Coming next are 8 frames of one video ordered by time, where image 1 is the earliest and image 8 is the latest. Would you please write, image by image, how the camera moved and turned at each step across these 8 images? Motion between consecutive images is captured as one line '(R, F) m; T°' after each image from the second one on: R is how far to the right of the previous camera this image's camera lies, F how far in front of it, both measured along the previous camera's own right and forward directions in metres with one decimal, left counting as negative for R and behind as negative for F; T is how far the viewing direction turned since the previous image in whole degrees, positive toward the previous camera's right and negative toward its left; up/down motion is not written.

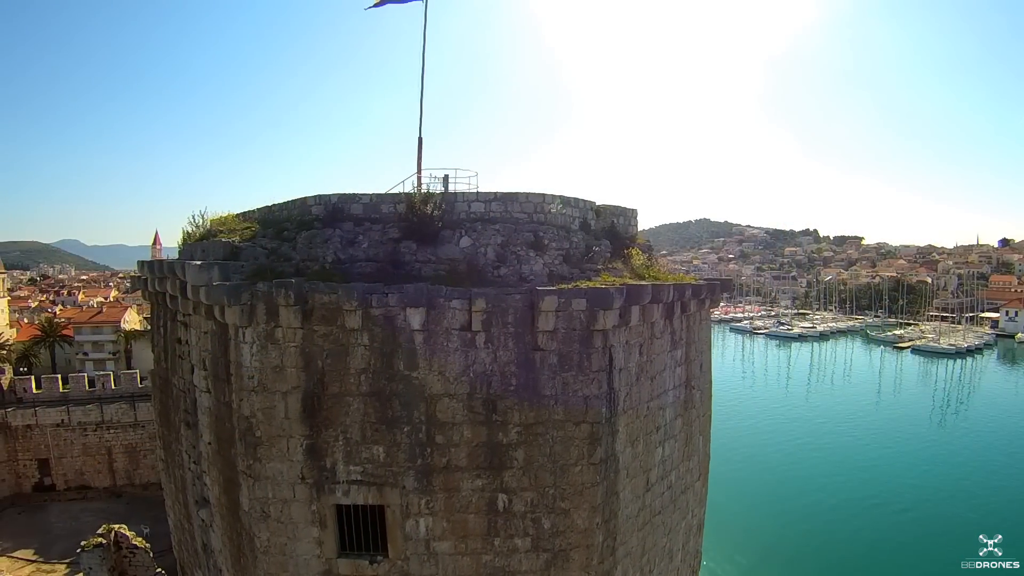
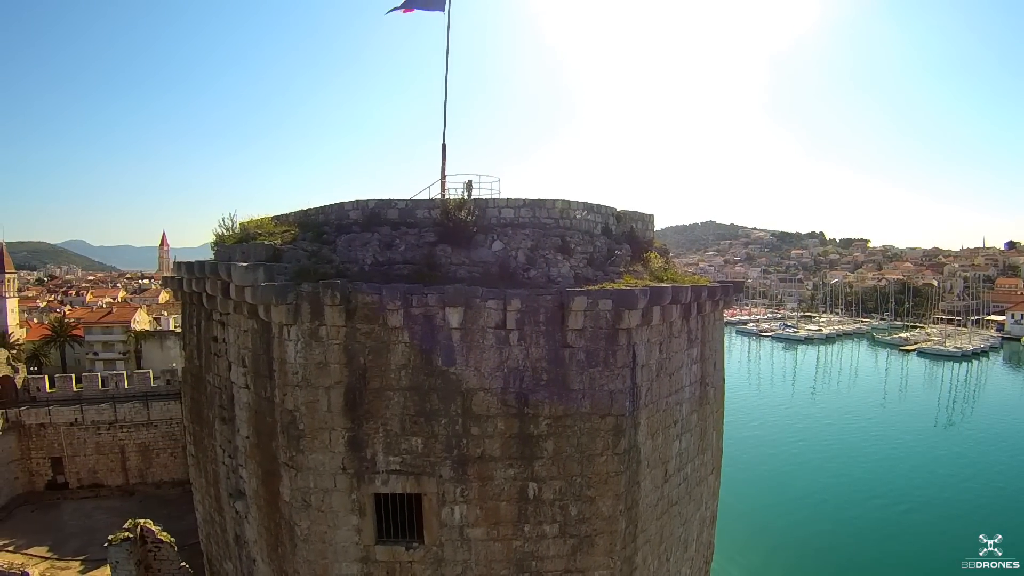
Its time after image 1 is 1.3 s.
(-0.2, -0.3) m; 0°
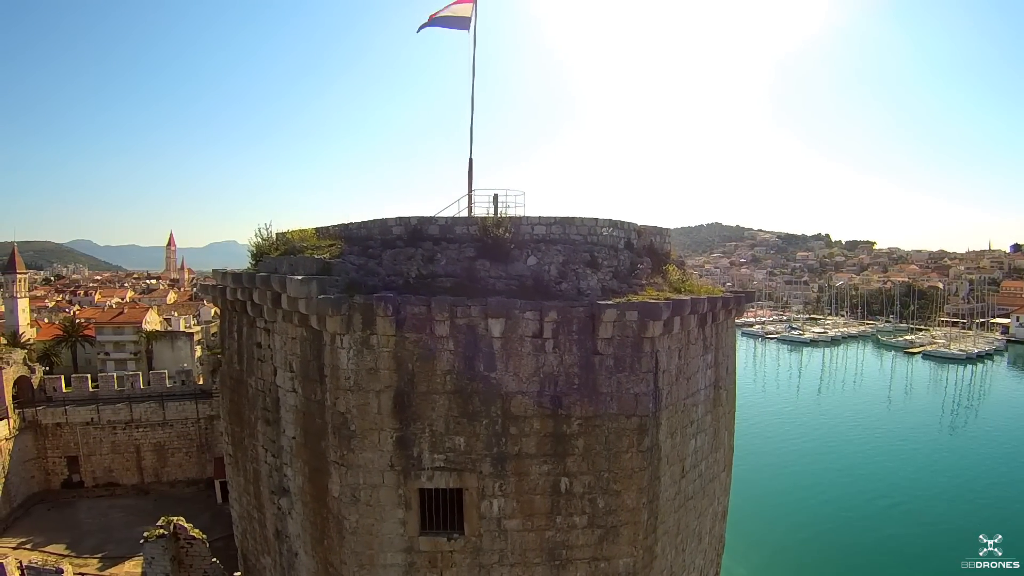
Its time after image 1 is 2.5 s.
(-0.2, -0.4) m; 0°
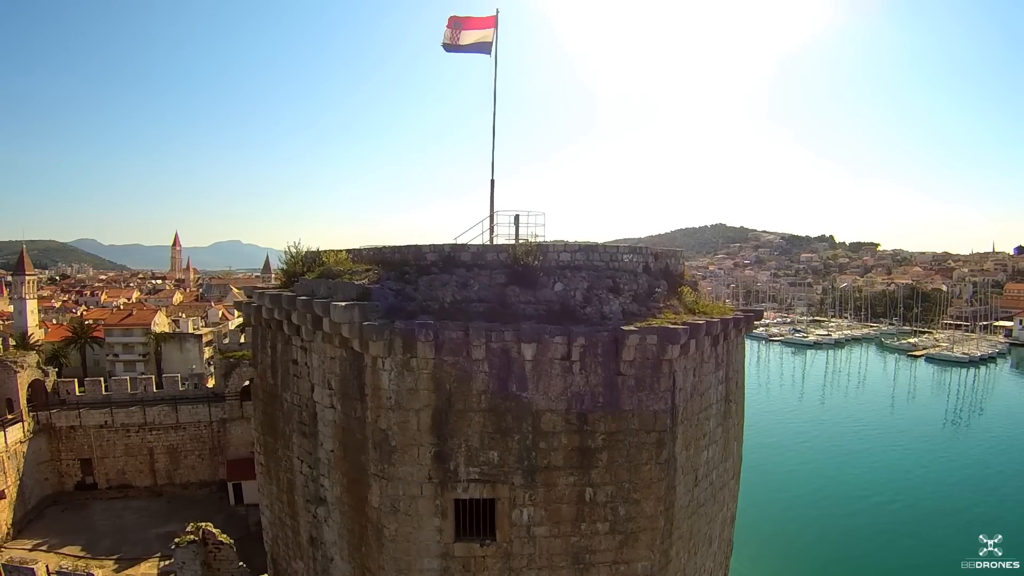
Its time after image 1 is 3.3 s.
(-0.2, -0.4) m; 0°
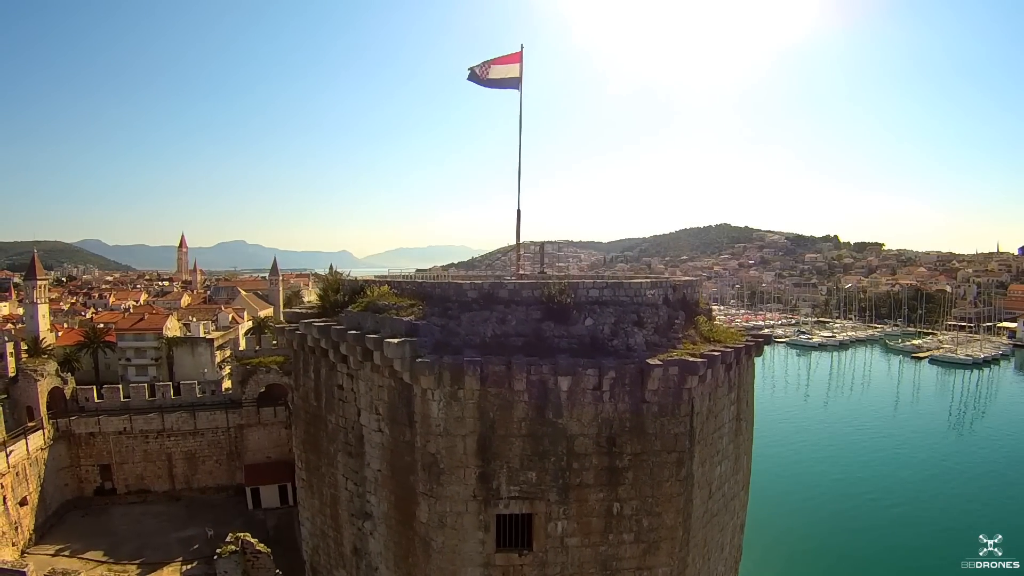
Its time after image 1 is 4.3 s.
(-0.3, -0.6) m; 0°
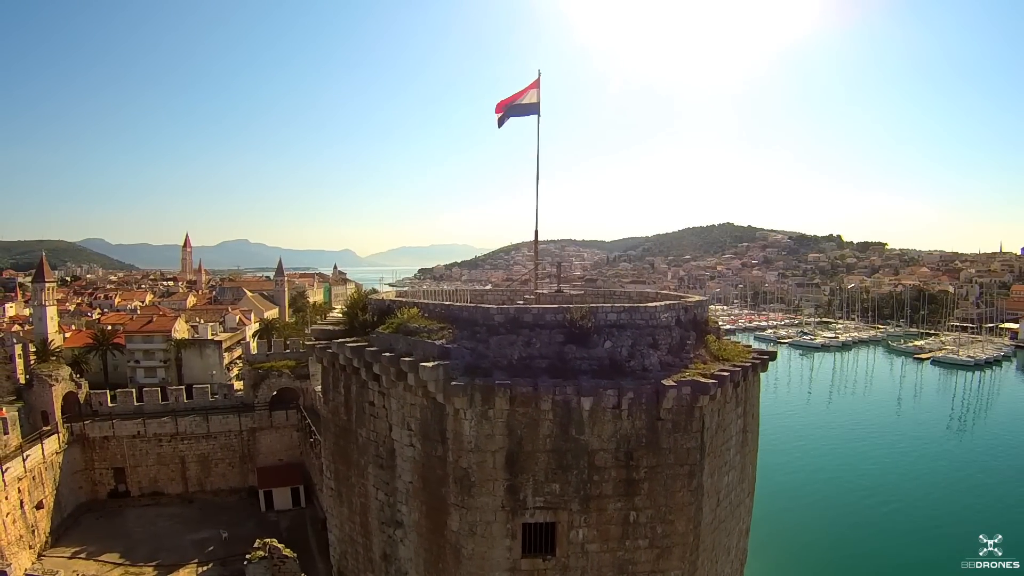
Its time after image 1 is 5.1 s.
(-0.2, -0.4) m; 0°
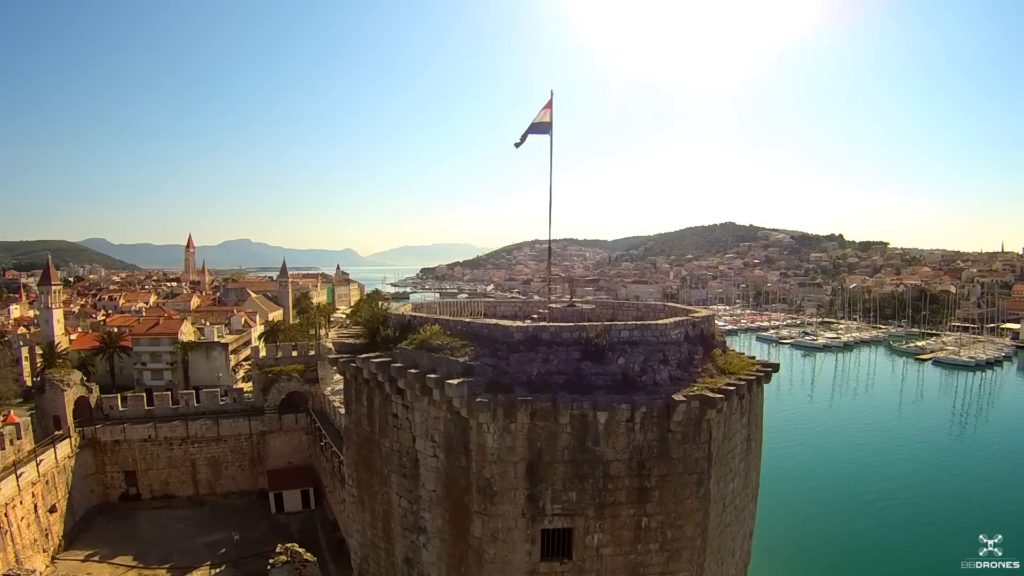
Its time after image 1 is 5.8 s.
(-0.2, -0.4) m; 0°
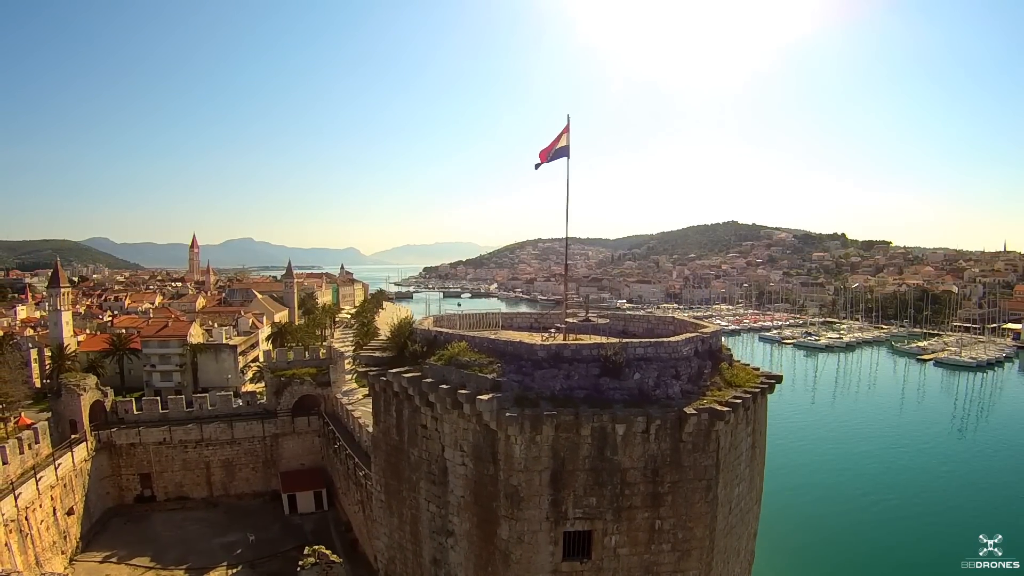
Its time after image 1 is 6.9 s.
(-0.2, -0.6) m; 0°
